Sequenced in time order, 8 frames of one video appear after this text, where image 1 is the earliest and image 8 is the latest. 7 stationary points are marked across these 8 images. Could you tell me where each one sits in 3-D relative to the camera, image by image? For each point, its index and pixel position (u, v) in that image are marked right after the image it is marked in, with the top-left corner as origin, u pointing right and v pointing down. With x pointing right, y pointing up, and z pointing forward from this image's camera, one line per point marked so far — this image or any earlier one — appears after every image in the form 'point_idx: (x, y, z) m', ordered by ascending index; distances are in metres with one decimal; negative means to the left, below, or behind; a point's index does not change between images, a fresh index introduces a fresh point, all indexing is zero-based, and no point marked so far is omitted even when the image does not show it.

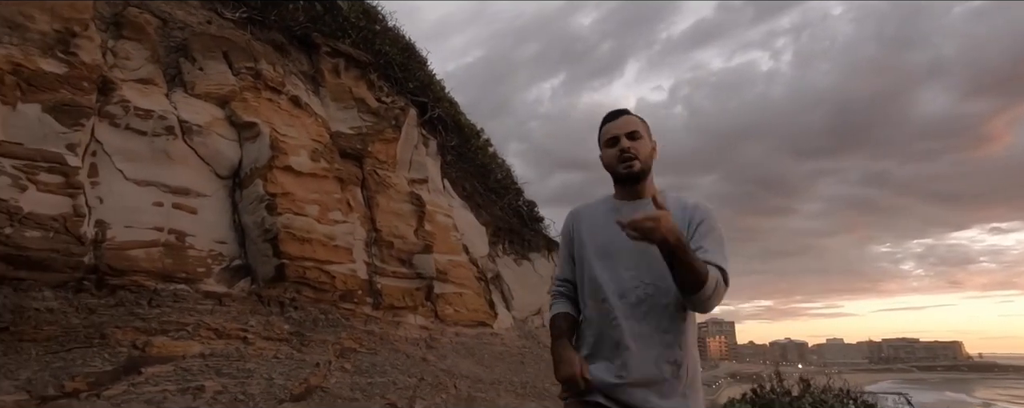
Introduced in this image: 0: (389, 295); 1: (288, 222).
0: (-2.4, -1.8, +10.8) m
1: (-3.5, -0.3, +8.5) m
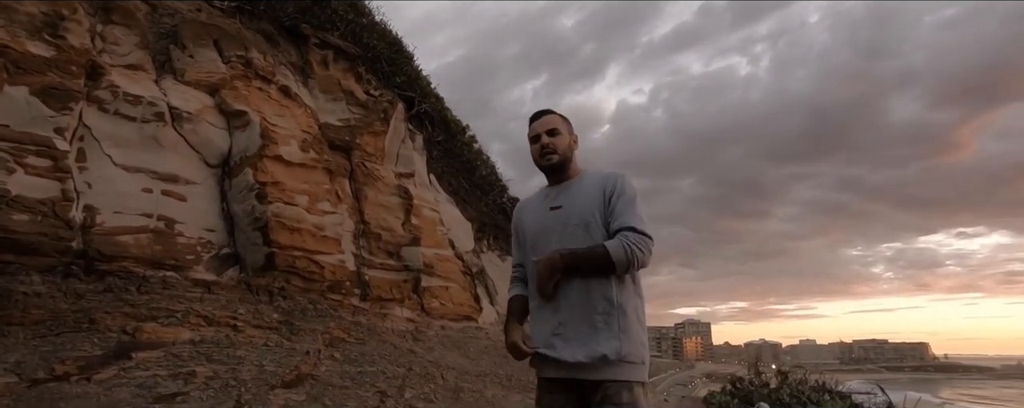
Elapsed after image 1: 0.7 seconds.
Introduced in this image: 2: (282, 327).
0: (-2.7, -1.6, +10.8) m
1: (-3.6, -0.1, +8.5) m
2: (-3.4, -1.8, +8.2) m
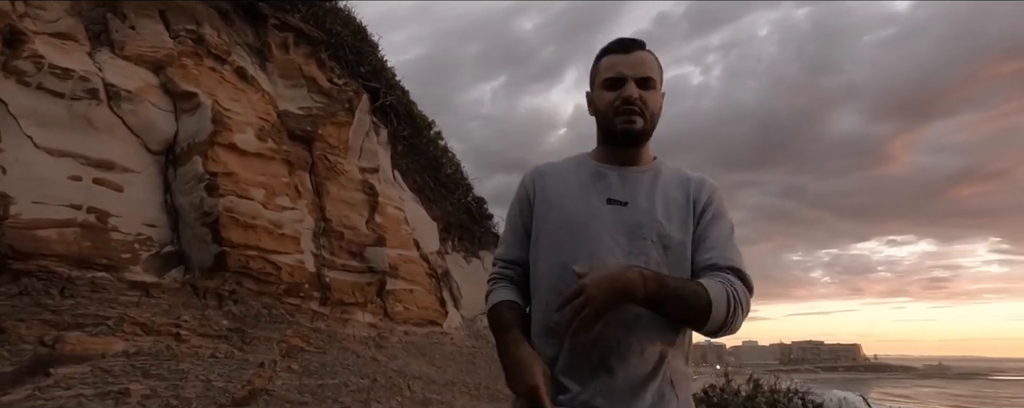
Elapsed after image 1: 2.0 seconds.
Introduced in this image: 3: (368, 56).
0: (-3.2, -1.6, +10.0) m
1: (-3.9, 0.0, +7.6) m
2: (-3.7, -1.7, +7.3) m
3: (-3.8, +3.9, +14.5) m
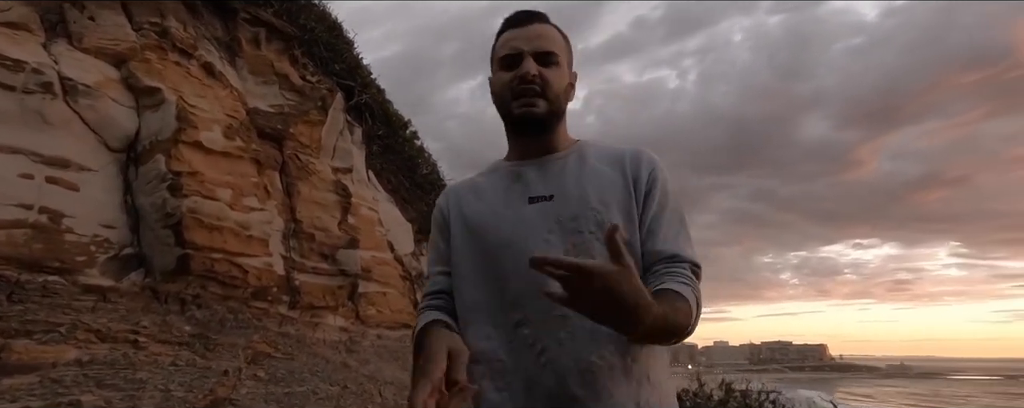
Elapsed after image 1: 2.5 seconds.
0: (-3.6, -1.6, +9.7) m
1: (-4.2, 0.0, +7.3) m
2: (-4.0, -1.8, +7.0) m
3: (-4.4, +3.9, +14.3) m
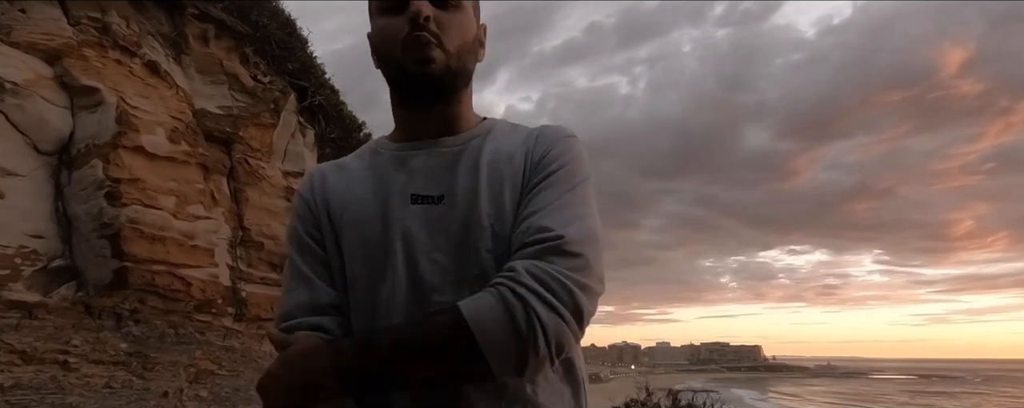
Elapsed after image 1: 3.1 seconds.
0: (-4.4, -1.7, +9.4) m
1: (-4.7, -0.2, +6.9) m
2: (-4.6, -1.9, +6.6) m
3: (-5.4, +3.8, +13.8) m
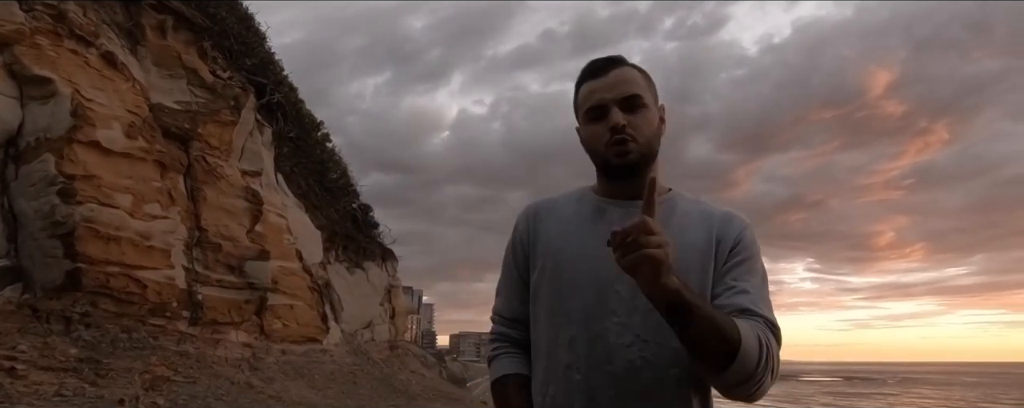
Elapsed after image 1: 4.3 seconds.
0: (-4.9, -1.7, +9.0) m
1: (-5.0, -0.1, +6.6) m
2: (-4.9, -1.9, +6.3) m
3: (-6.2, +3.8, +13.4) m
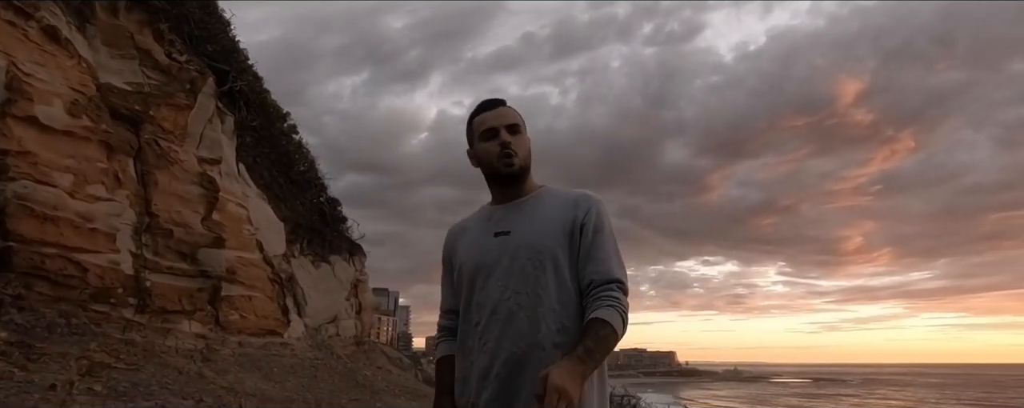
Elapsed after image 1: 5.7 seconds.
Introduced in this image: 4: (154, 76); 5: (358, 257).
0: (-5.6, -1.5, +8.7) m
1: (-5.5, +0.1, +6.3) m
2: (-5.4, -1.6, +6.0) m
3: (-7.0, +4.0, +13.1) m
4: (-6.2, +2.2, +9.6) m
5: (-5.2, -1.8, +18.5) m
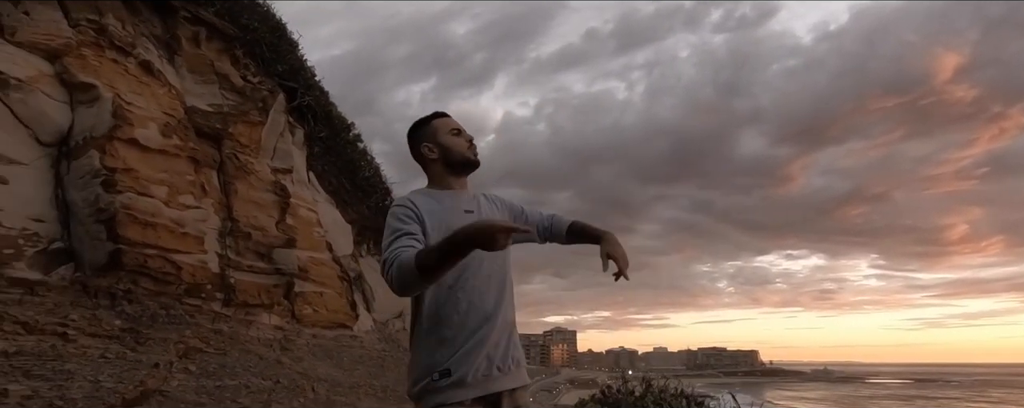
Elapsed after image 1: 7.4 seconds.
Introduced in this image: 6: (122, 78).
0: (-4.8, -1.6, +9.9) m
1: (-5.2, 0.0, +7.4) m
2: (-5.0, -1.7, +7.1) m
3: (-5.9, +3.9, +14.4) m
4: (-5.5, +2.1, +10.8) m
5: (-3.2, -1.8, +19.5) m
6: (-5.6, +1.8, +8.0) m
